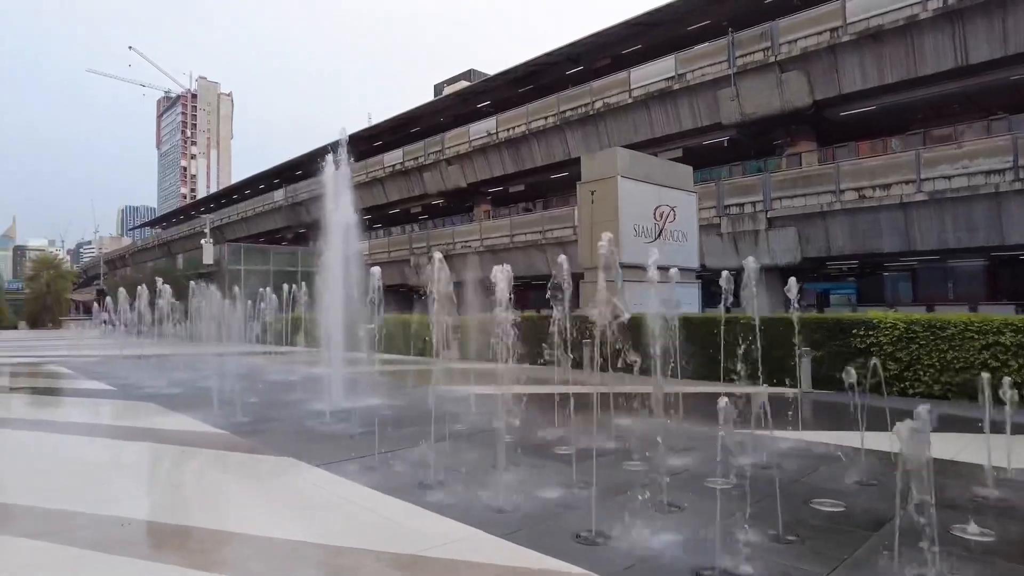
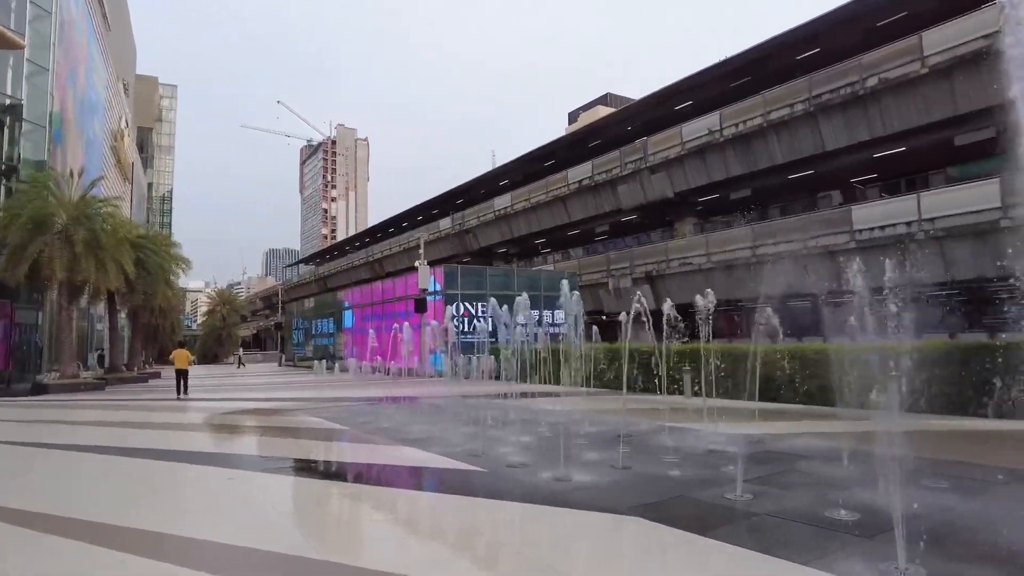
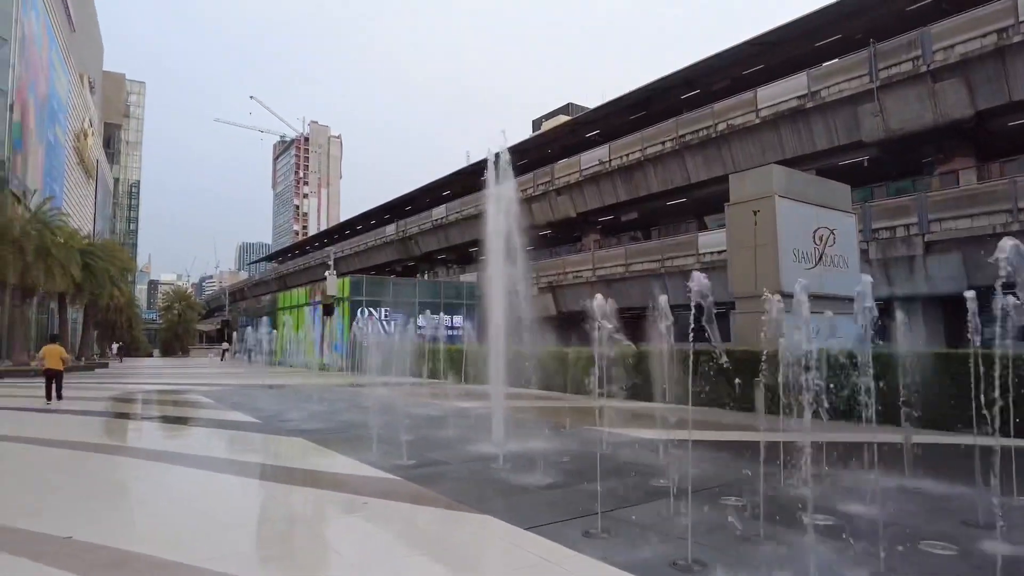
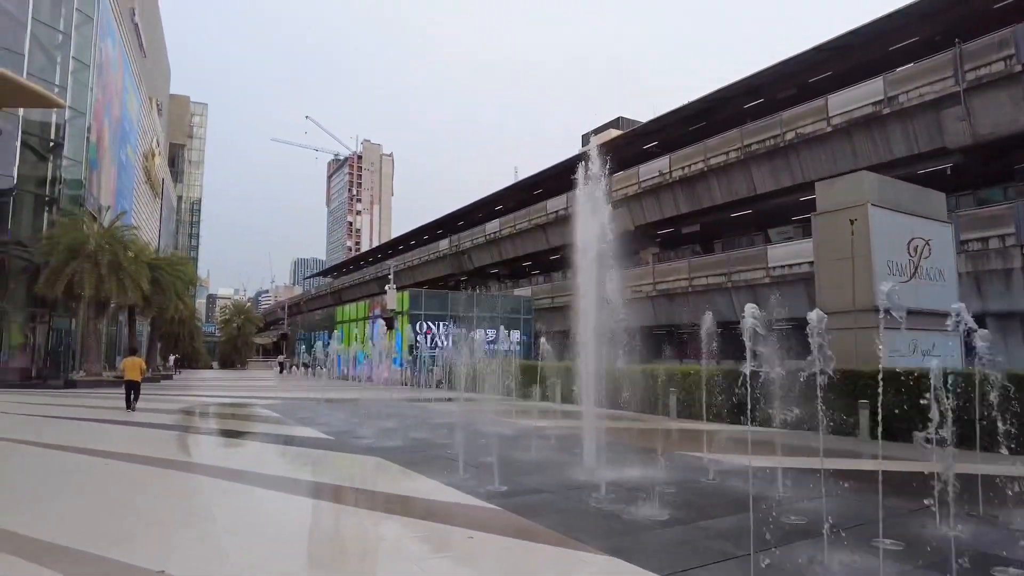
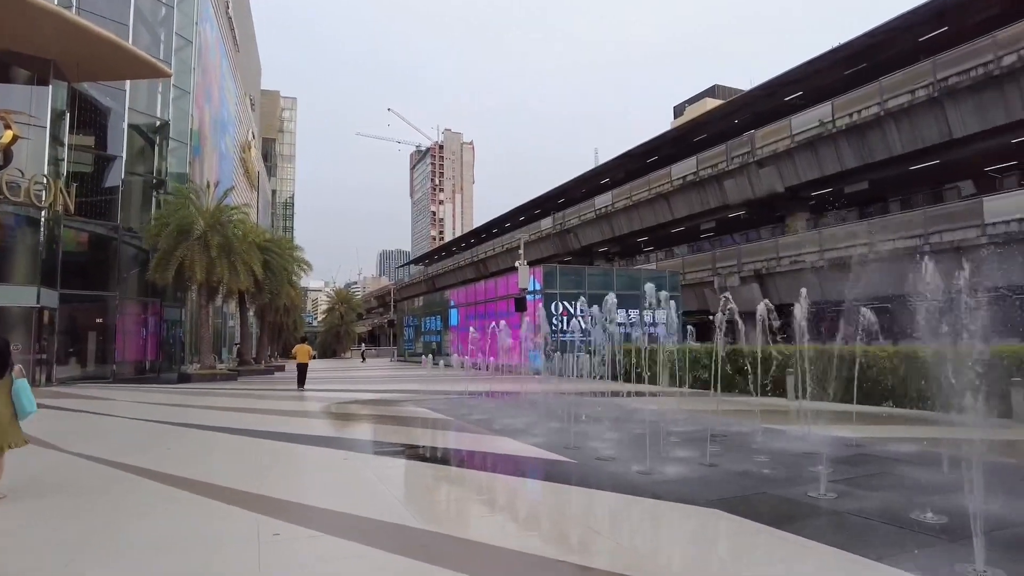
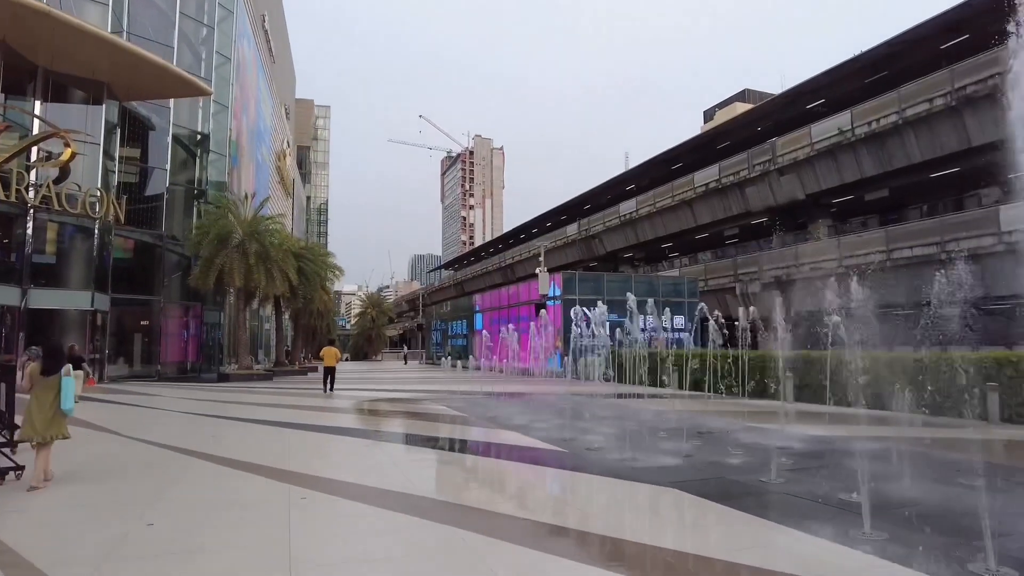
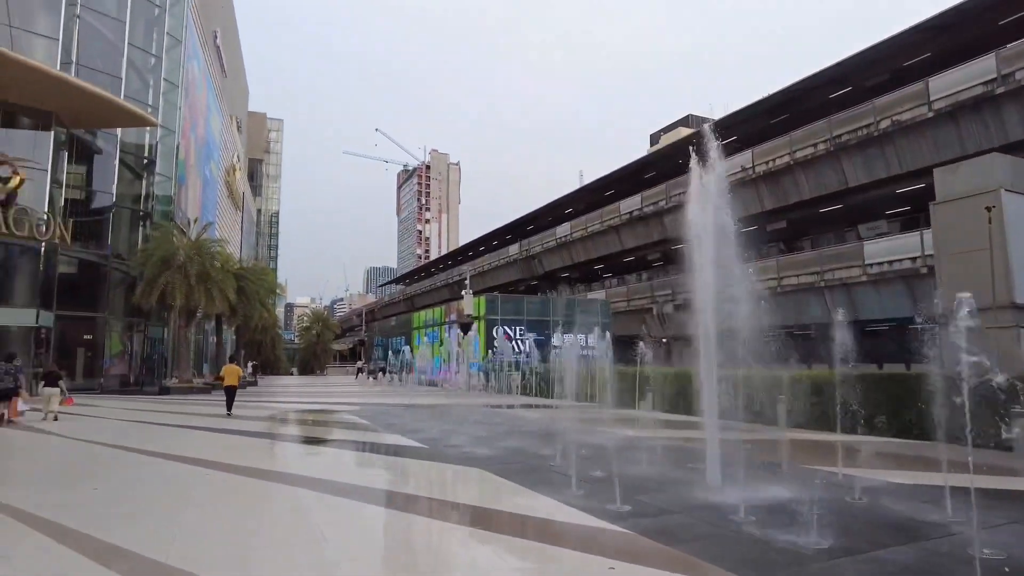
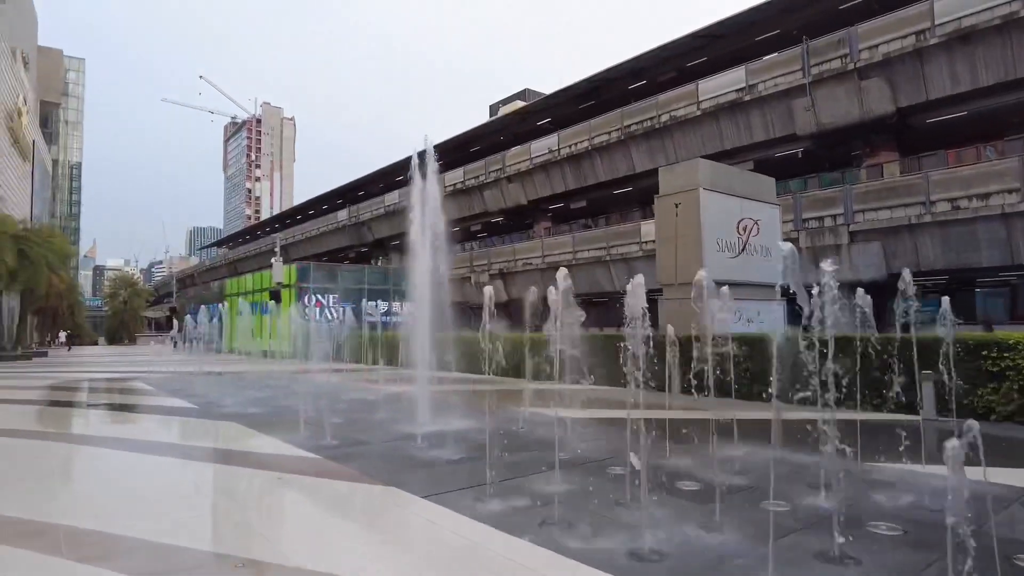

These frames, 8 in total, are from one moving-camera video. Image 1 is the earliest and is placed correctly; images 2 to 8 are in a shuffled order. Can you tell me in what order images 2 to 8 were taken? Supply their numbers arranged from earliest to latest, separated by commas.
8, 3, 4, 7, 6, 5, 2
